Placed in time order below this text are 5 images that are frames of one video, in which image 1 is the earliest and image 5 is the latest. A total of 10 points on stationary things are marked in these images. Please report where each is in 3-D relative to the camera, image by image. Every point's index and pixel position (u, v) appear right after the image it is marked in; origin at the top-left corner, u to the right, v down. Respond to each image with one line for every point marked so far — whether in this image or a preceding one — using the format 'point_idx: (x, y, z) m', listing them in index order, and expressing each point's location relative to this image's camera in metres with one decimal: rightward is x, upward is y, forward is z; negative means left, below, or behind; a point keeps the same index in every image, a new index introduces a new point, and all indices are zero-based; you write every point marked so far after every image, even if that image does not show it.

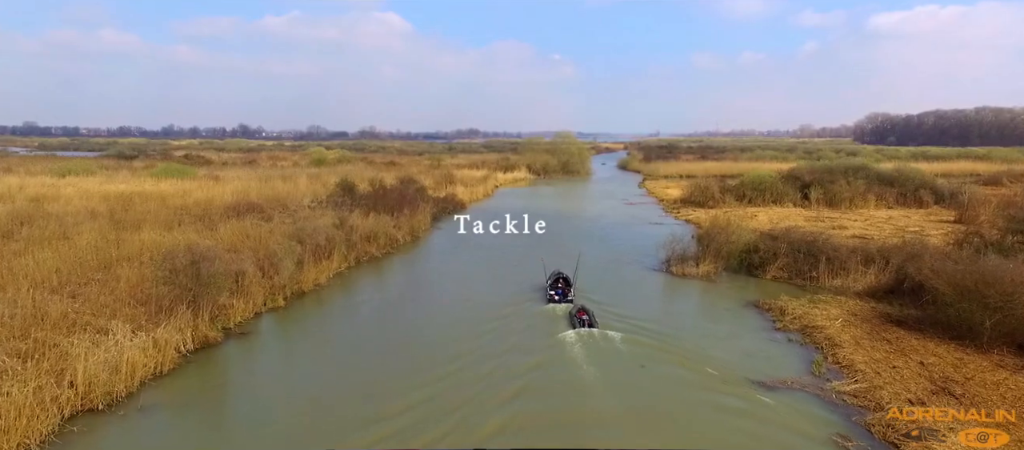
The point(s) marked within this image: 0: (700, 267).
0: (+3.9, -0.9, +13.2) m
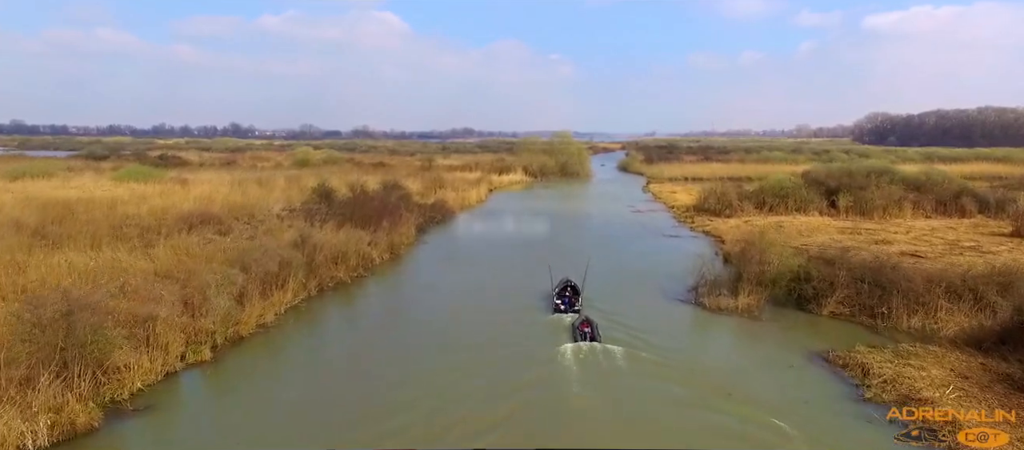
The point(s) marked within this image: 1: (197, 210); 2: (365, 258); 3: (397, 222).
0: (+3.8, -1.2, +10.8) m
1: (-9.6, +0.4, +19.3) m
2: (-3.2, -0.8, +14.0) m
3: (-3.2, +0.1, +17.5) m
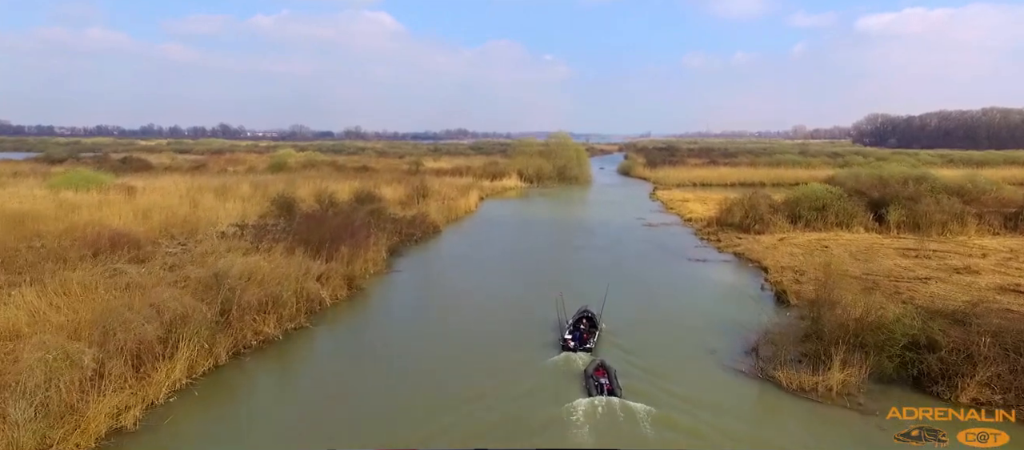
0: (+3.7, -1.7, +7.5) m
1: (-9.7, -0.1, +15.9) m
2: (-3.4, -1.3, +10.7) m
3: (-3.3, -0.4, +14.2) m
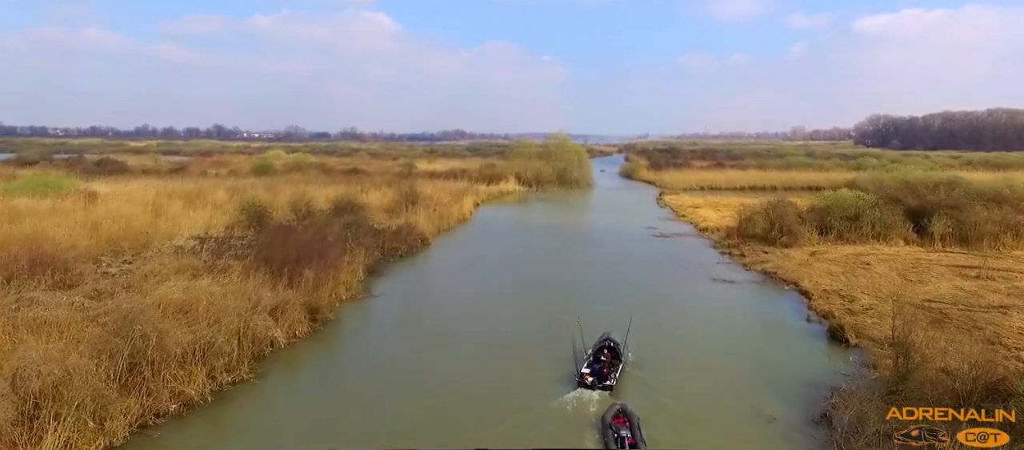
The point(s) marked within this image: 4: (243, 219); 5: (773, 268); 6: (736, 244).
0: (+3.7, -2.0, +5.5) m
1: (-9.8, -0.4, +13.8) m
2: (-3.4, -1.6, +8.6) m
3: (-3.4, -0.7, +12.2) m
4: (-7.4, +0.2, +17.3) m
5: (+5.8, -0.9, +14.2) m
6: (+6.1, -0.5, +17.3) m
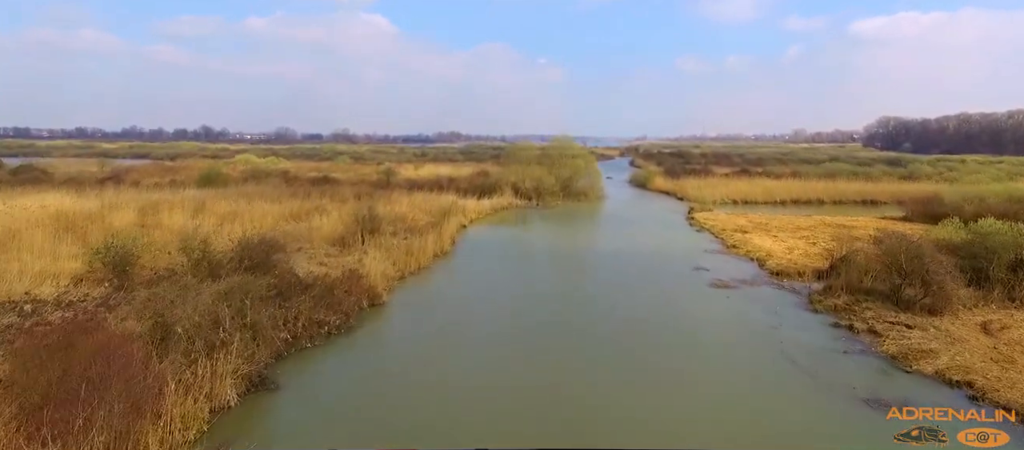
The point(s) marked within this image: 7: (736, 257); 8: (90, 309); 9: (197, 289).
0: (+3.7, -2.9, -0.4) m
1: (-9.9, -1.3, +7.9) m
2: (-3.5, -2.5, +2.7) m
3: (-3.4, -1.6, +6.3) m
4: (-7.4, -0.7, +11.4) m
5: (+5.8, -1.9, +8.3) m
6: (+6.0, -1.4, +11.4) m
7: (+5.9, -0.8, +16.8) m
8: (-6.4, -1.2, +9.1) m
9: (-4.4, -0.9, +8.8) m
